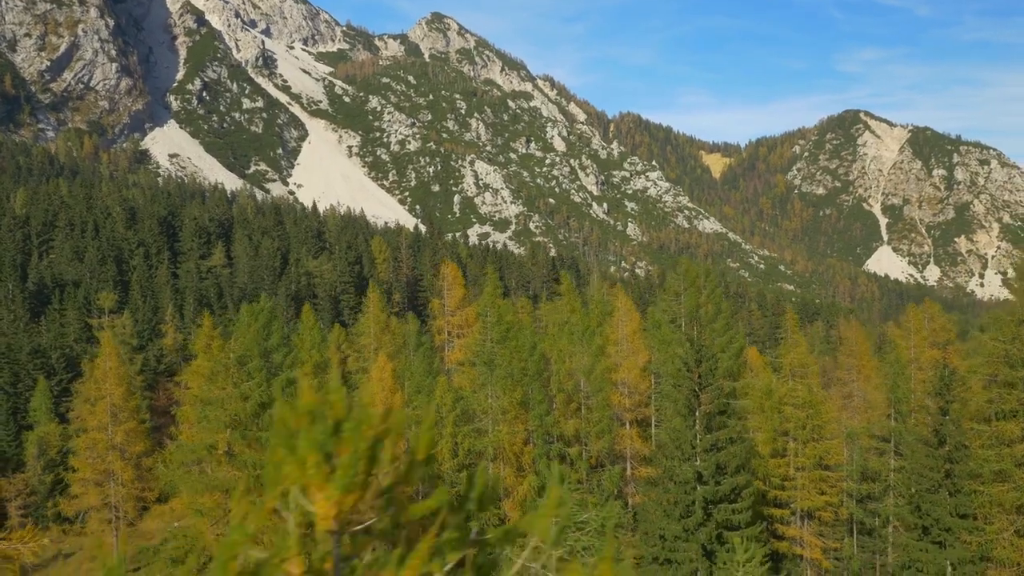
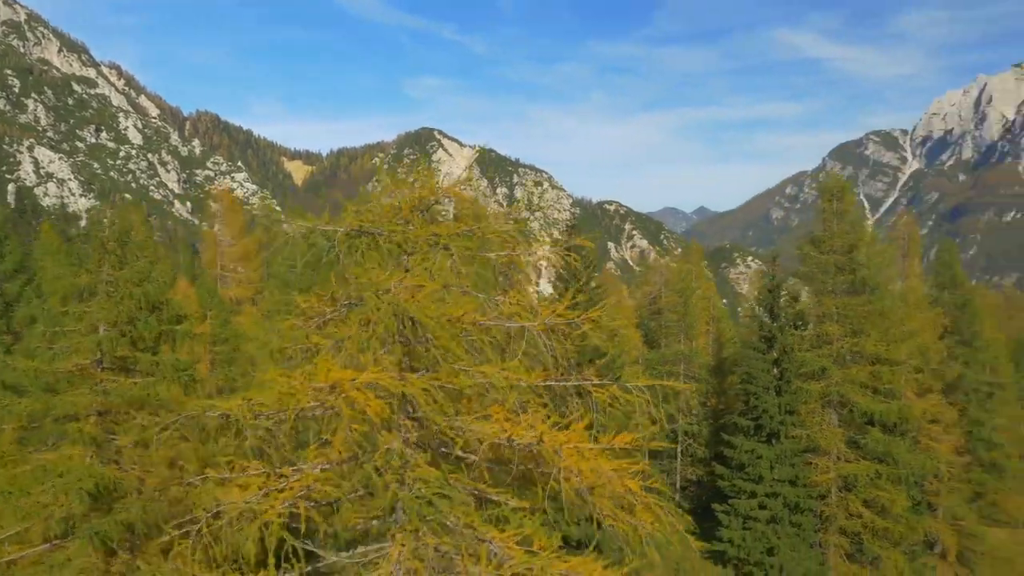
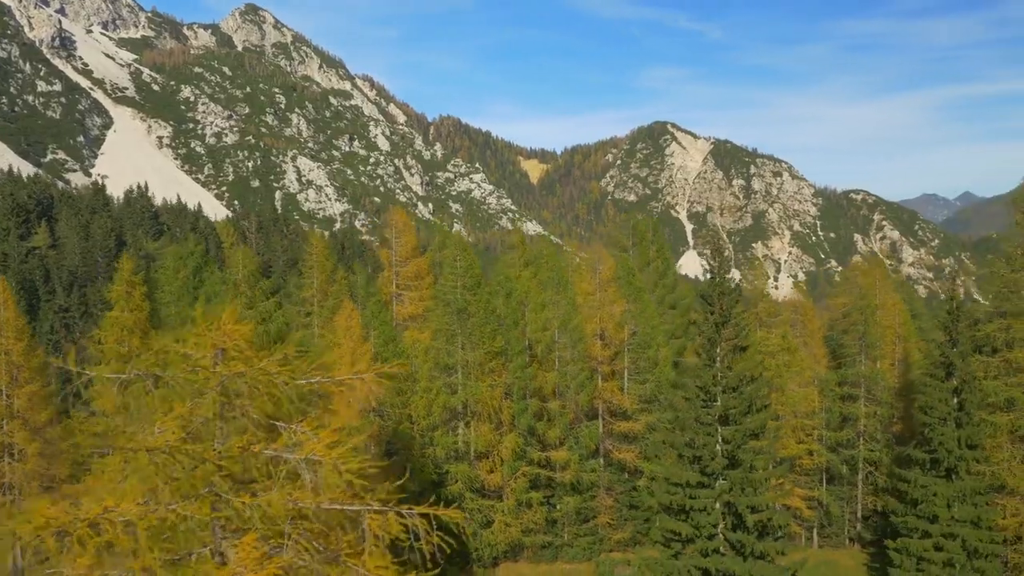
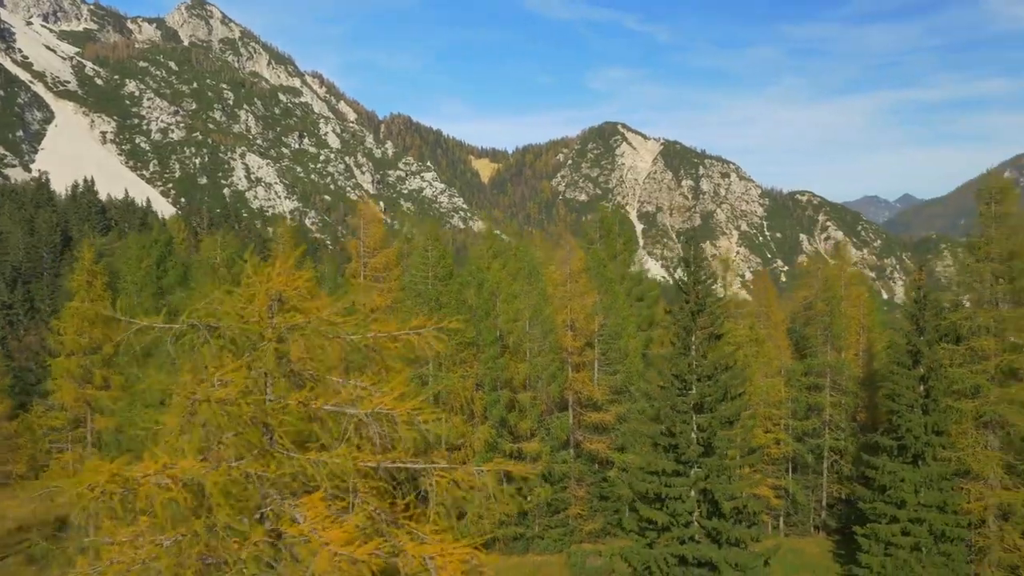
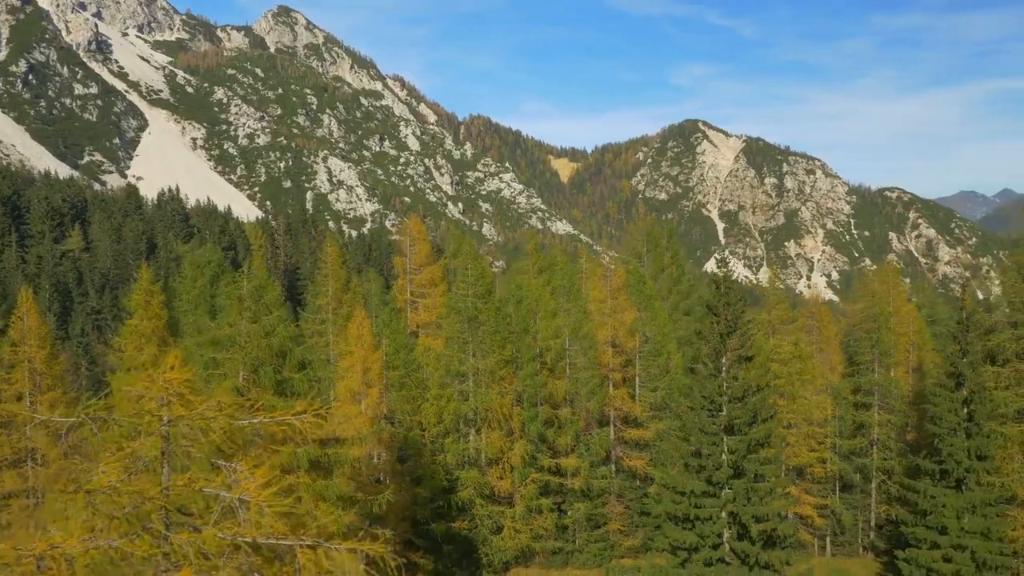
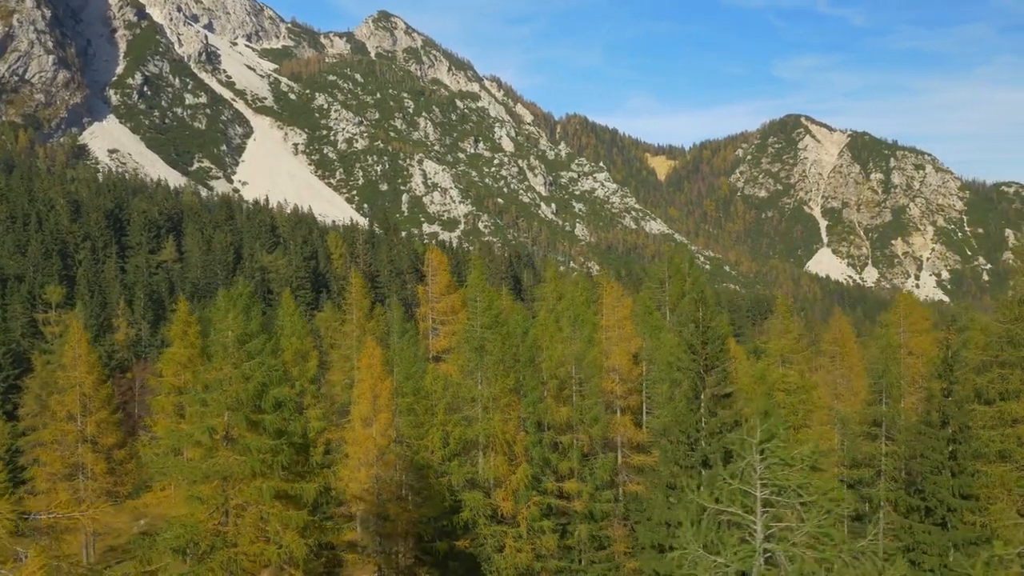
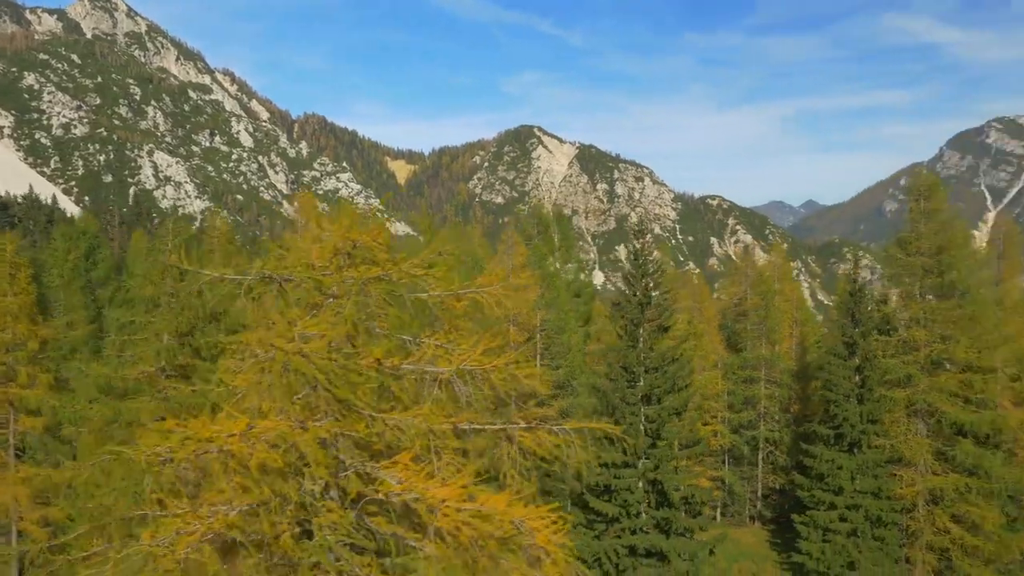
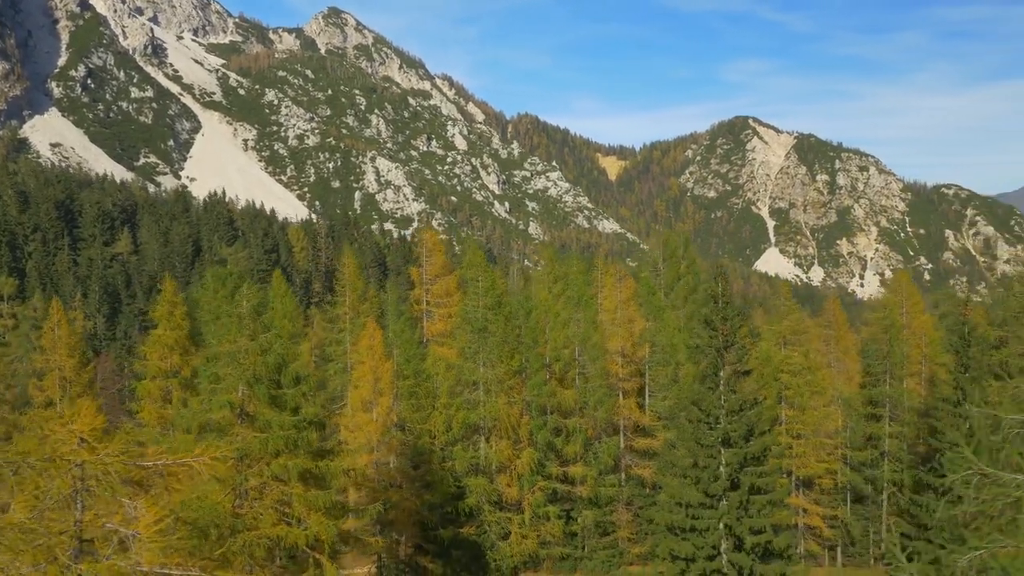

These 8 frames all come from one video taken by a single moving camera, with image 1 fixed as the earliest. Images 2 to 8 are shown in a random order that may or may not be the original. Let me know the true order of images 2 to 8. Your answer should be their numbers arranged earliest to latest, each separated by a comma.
6, 8, 5, 3, 4, 7, 2
